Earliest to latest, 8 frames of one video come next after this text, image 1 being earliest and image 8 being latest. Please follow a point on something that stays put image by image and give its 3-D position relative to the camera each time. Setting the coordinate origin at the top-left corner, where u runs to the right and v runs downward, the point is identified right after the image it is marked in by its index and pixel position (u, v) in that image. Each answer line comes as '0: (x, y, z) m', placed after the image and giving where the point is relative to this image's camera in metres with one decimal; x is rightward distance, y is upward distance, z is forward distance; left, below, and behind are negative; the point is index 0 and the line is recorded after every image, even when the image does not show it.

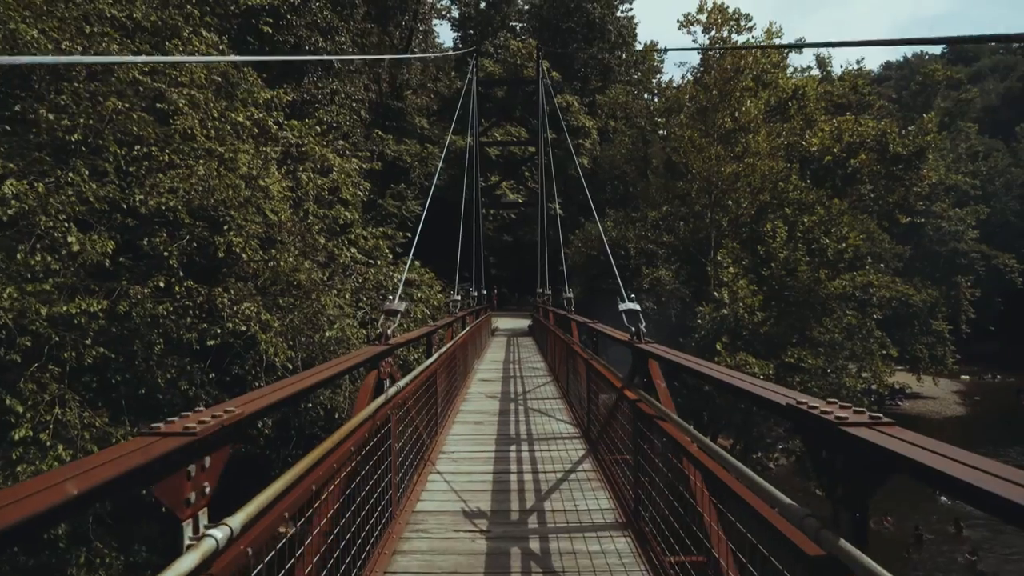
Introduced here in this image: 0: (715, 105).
0: (+4.7, +4.2, +16.3) m
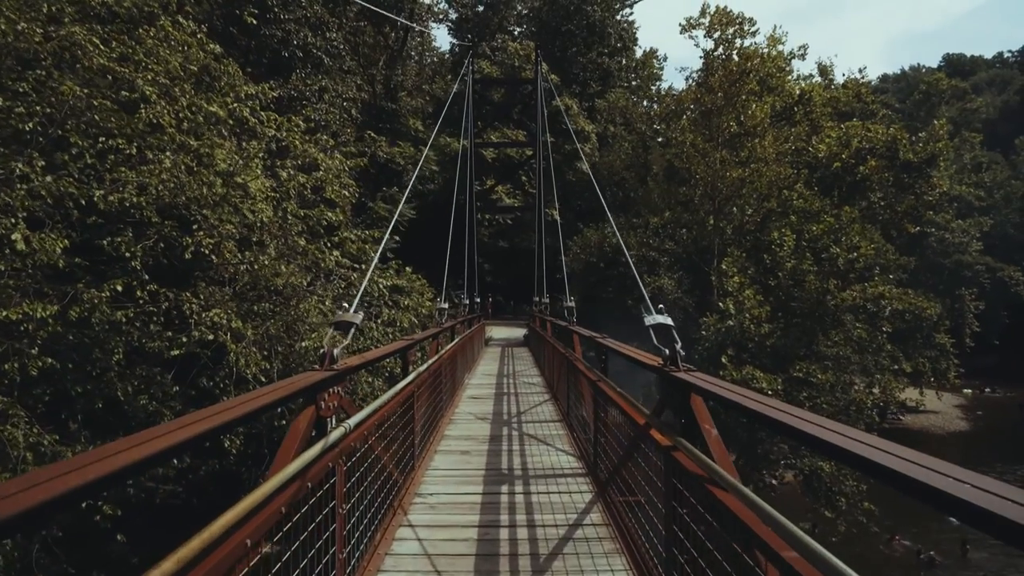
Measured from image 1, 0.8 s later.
0: (+4.6, +4.0, +15.7) m
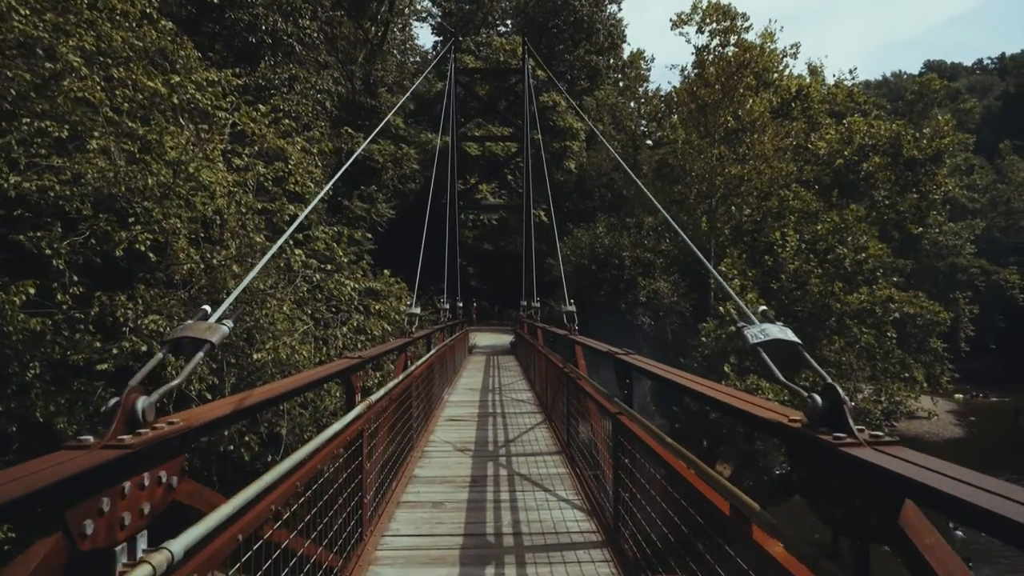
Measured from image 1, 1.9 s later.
0: (+4.3, +3.9, +14.9) m
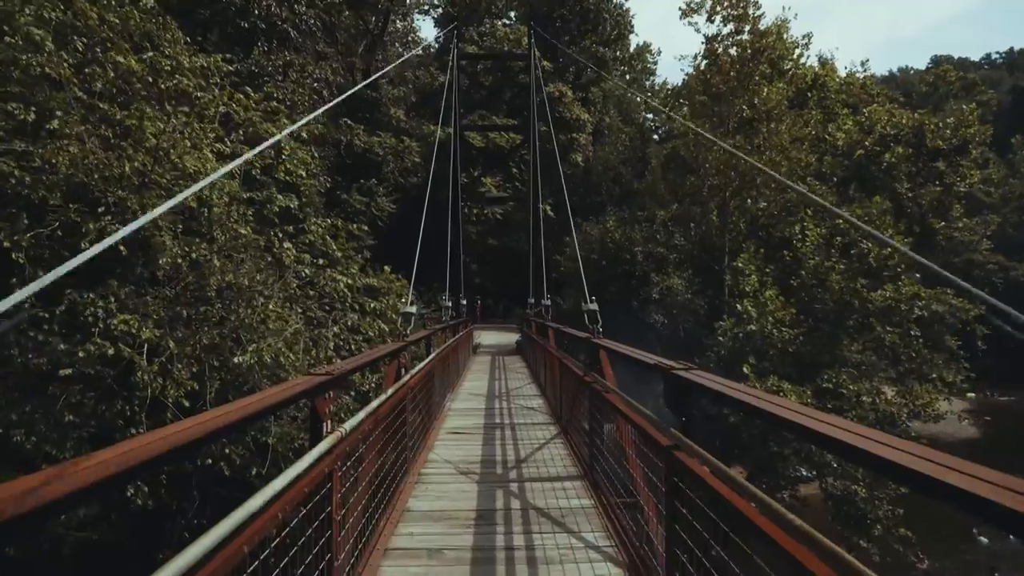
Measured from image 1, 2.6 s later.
0: (+4.4, +4.0, +14.3) m
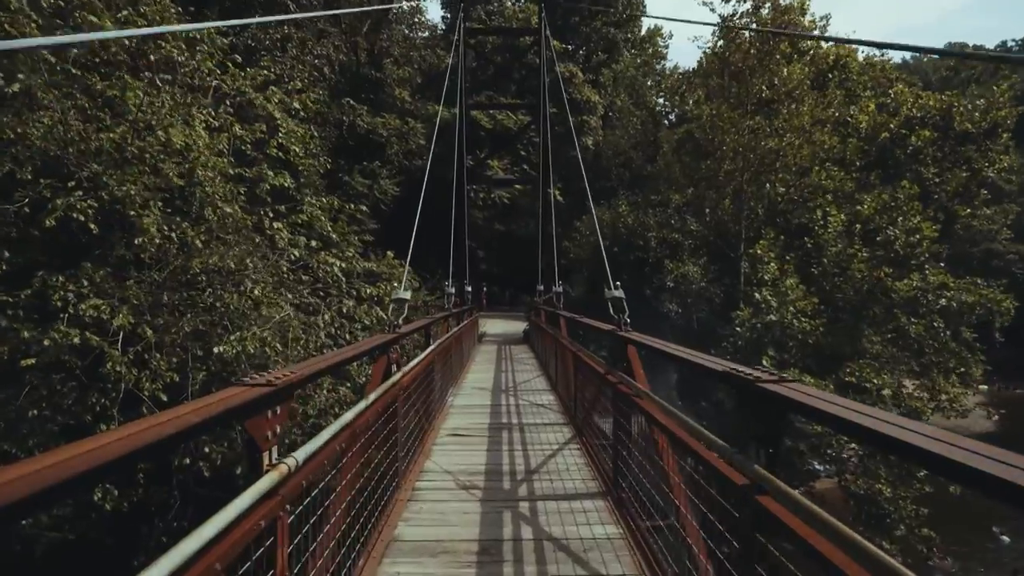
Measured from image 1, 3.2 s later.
0: (+4.6, +4.2, +13.7) m
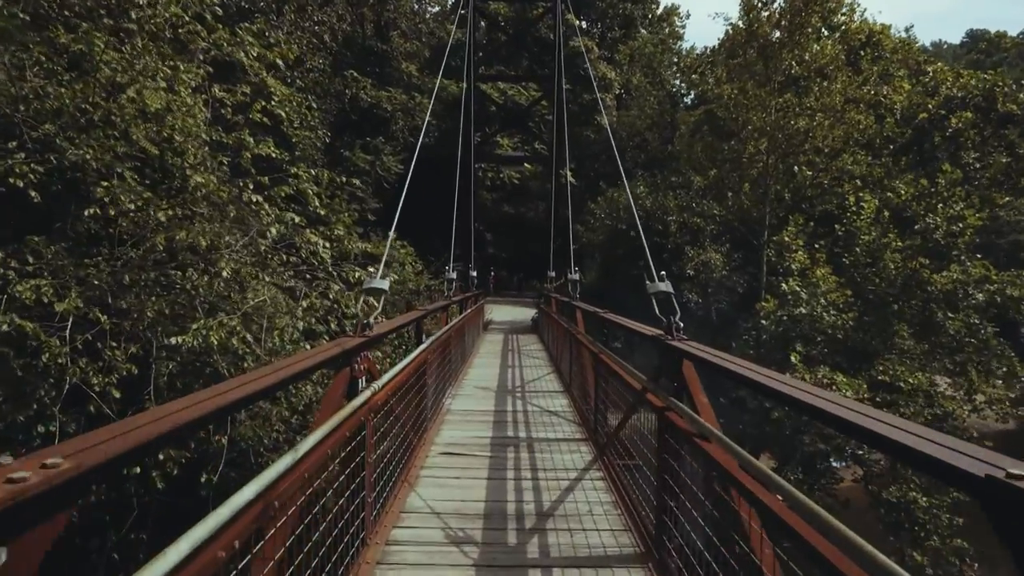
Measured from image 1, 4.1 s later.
0: (+4.8, +4.4, +12.8) m
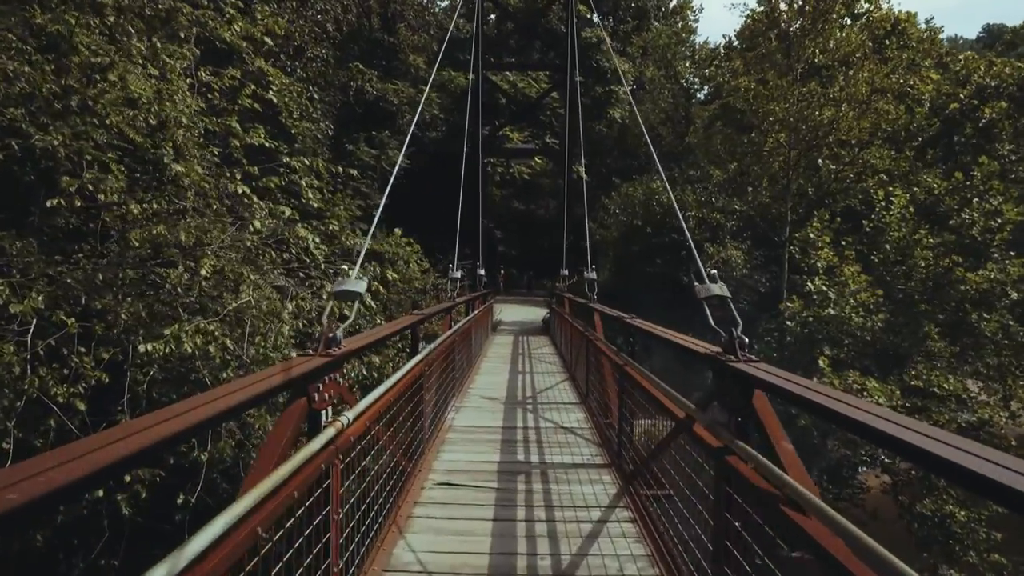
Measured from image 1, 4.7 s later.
0: (+5.0, +4.4, +12.3) m
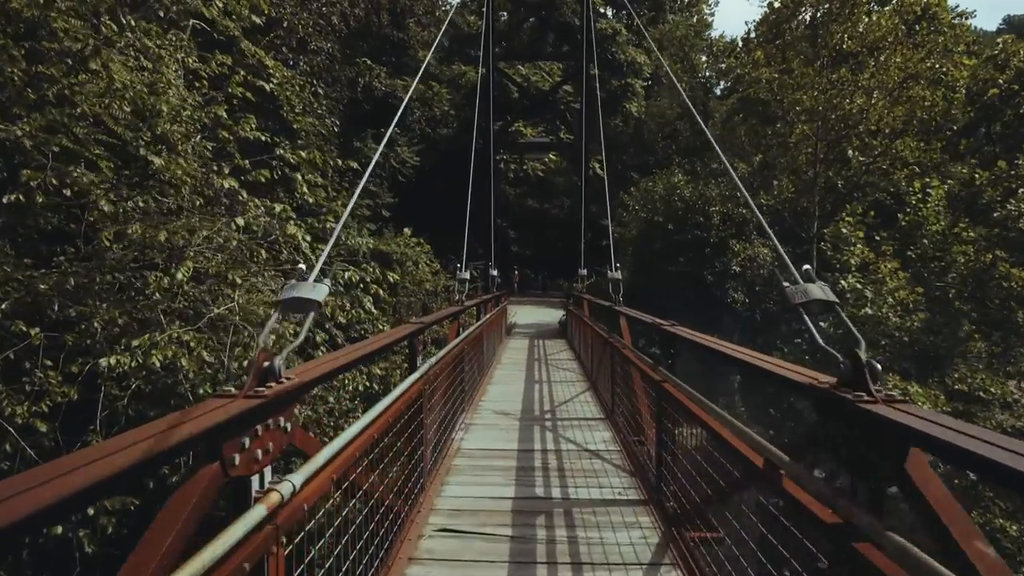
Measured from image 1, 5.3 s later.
0: (+5.2, +4.5, +11.7) m
